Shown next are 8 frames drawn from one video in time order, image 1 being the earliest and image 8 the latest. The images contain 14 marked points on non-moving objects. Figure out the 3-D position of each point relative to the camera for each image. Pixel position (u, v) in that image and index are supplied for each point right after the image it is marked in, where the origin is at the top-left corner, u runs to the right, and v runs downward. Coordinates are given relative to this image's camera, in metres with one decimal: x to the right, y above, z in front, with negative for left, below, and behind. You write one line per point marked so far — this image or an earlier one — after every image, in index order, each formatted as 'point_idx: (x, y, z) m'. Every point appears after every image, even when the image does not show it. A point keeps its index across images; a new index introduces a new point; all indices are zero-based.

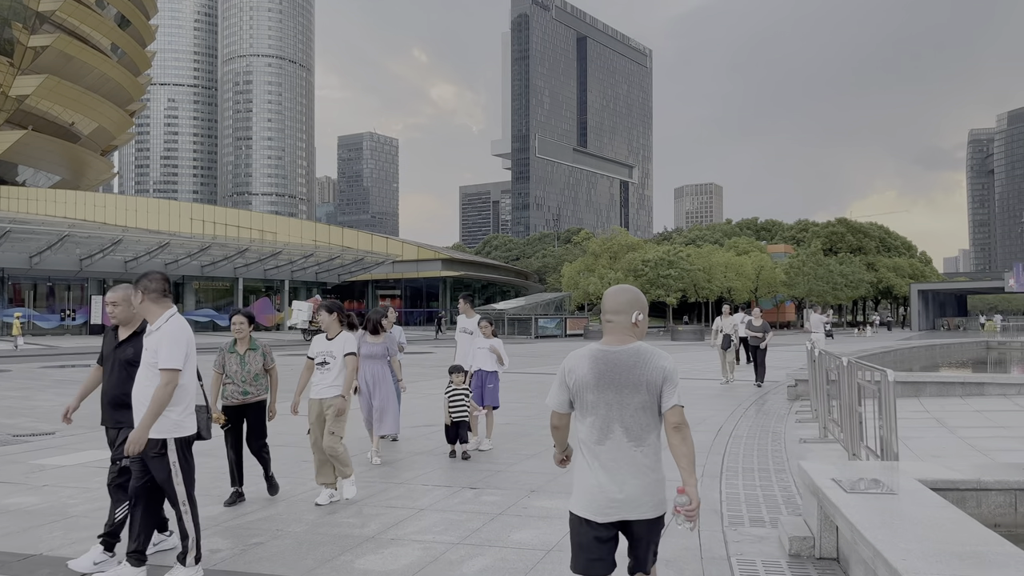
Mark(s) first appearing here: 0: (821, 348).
0: (+4.0, -0.8, +10.7) m
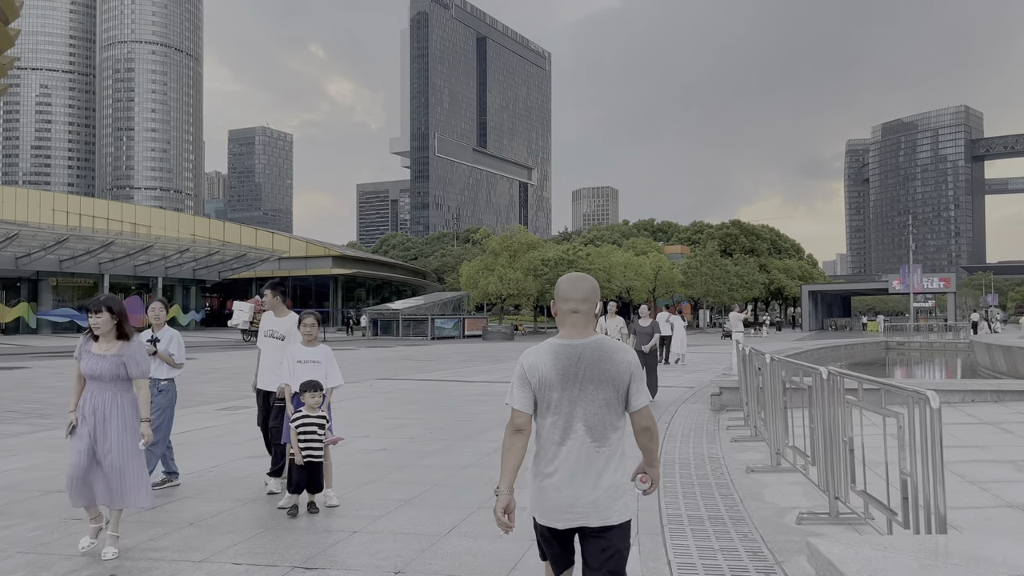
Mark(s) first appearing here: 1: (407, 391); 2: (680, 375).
0: (+2.7, -0.7, +9.2) m
1: (-1.8, -1.8, +14.1) m
2: (+3.5, -1.8, +17.2) m
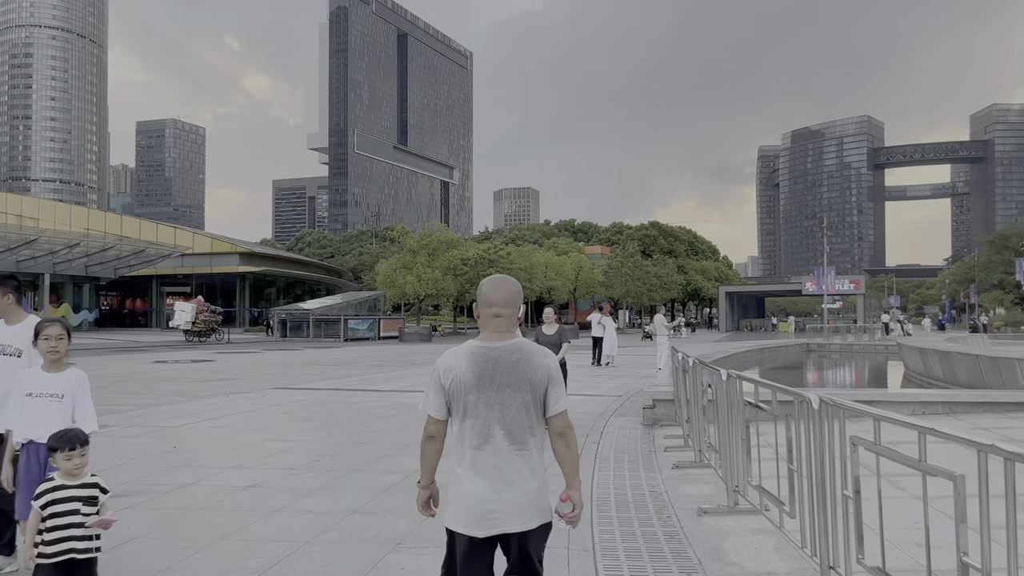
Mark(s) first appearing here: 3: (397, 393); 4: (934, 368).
0: (+1.8, -0.7, +8.1) m
1: (-3.2, -1.8, +12.5) m
2: (+1.8, -1.8, +16.1) m
3: (-1.9, -1.8, +13.8) m
4: (+7.1, -1.4, +13.6) m
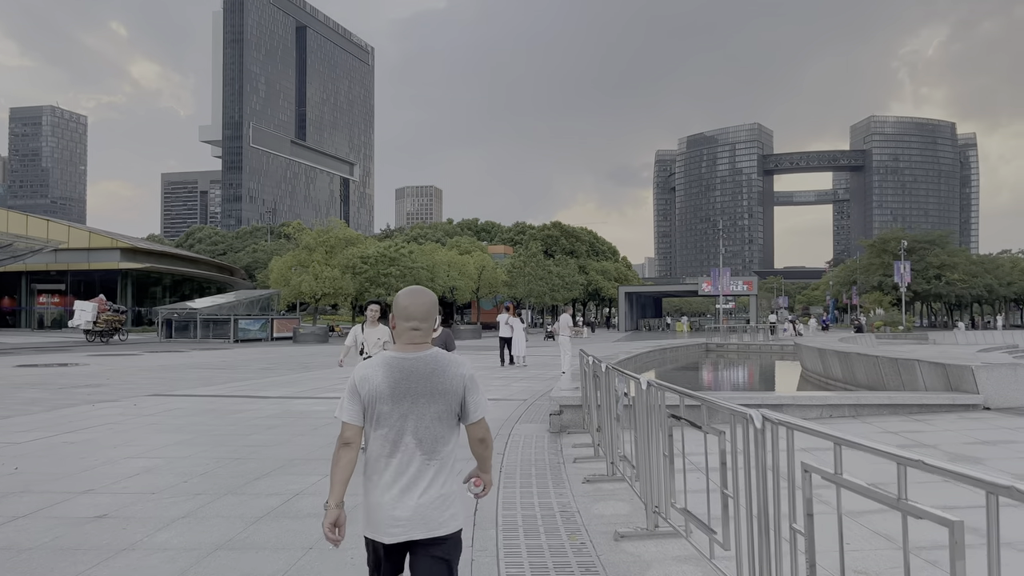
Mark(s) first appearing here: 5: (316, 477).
0: (+0.8, -0.7, +7.6) m
1: (-4.6, -1.7, +11.4) m
2: (-0.1, -1.8, +15.6) m
3: (-3.6, -1.7, +12.8) m
4: (+5.4, -1.4, +13.7) m
5: (-1.6, -1.5, +6.7) m
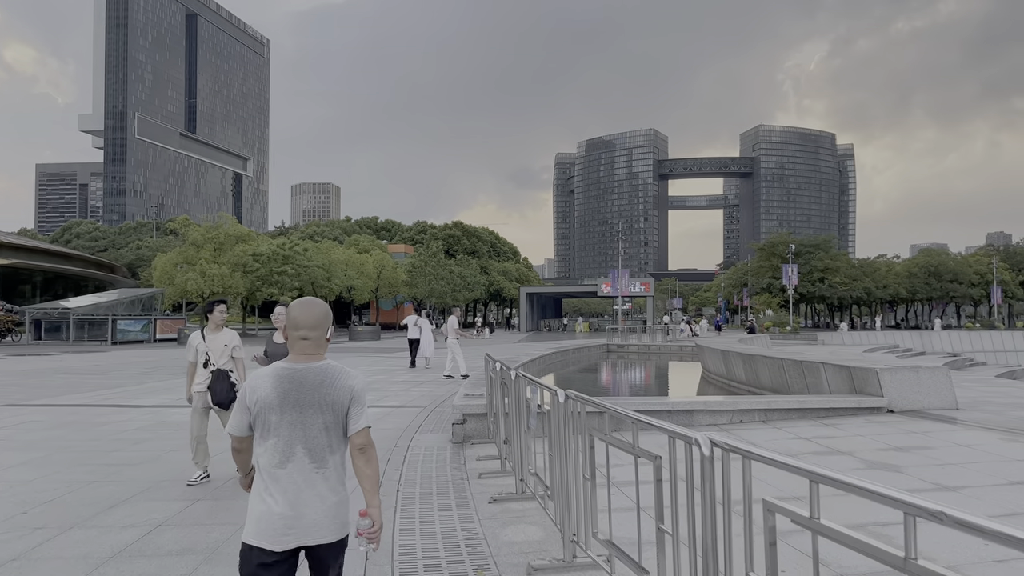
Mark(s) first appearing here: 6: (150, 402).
0: (-0.1, -0.7, +7.0) m
1: (-5.9, -1.7, +10.1) m
2: (-1.9, -1.8, +14.9) m
3: (-5.0, -1.7, +11.7) m
4: (+3.8, -1.4, +13.7) m
5: (-2.3, -1.5, +5.8) m
6: (-5.6, -1.8, +12.7) m
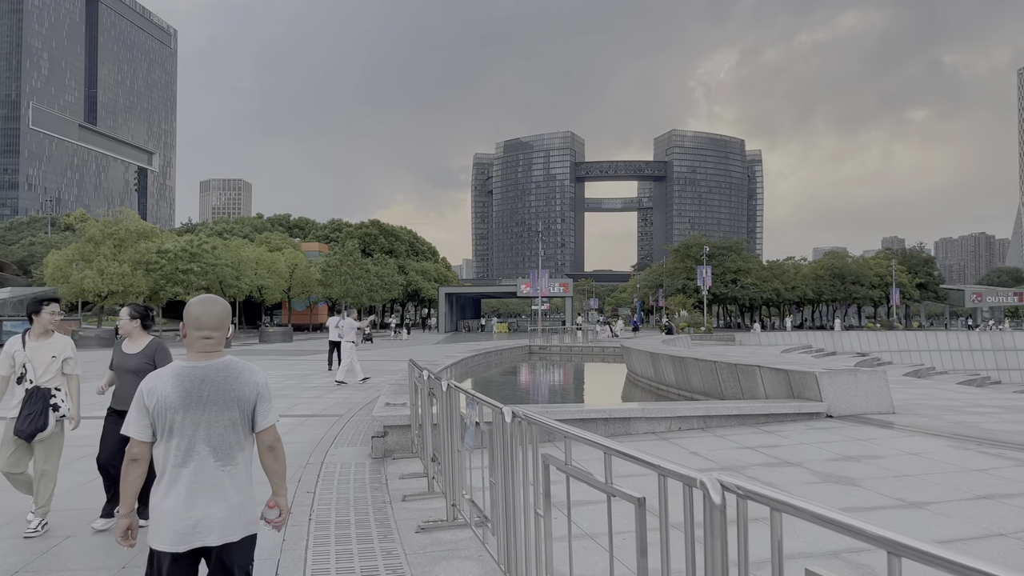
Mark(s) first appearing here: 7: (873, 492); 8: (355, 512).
0: (-0.6, -0.7, +6.3) m
1: (-6.7, -1.7, +8.8) m
2: (-3.3, -1.8, +14.0) m
3: (-6.0, -1.7, +10.5) m
4: (+2.5, -1.4, +13.3) m
5: (-2.8, -1.5, +4.9) m
6: (-6.7, -1.7, +11.4) m
7: (+2.4, -1.4, +5.5) m
8: (-1.1, -1.6, +5.7) m
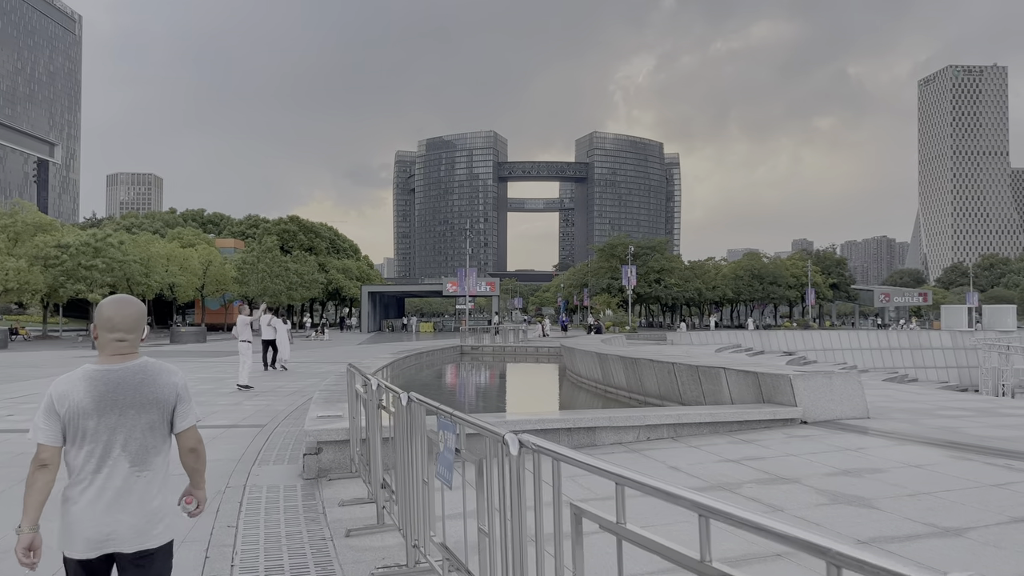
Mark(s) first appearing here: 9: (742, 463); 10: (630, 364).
0: (-0.9, -0.6, +5.3) m
1: (-7.2, -1.6, +7.2) m
2: (-4.3, -1.7, +12.7) m
3: (-6.7, -1.6, +8.9) m
4: (+1.6, -1.4, +12.6) m
5: (-2.9, -1.5, +3.7) m
6: (-7.4, -1.7, +9.8) m
7: (+2.3, -1.3, +4.8) m
8: (-1.3, -1.5, +4.7) m
9: (+1.8, -1.4, +6.4) m
10: (+1.7, -1.1, +11.8) m
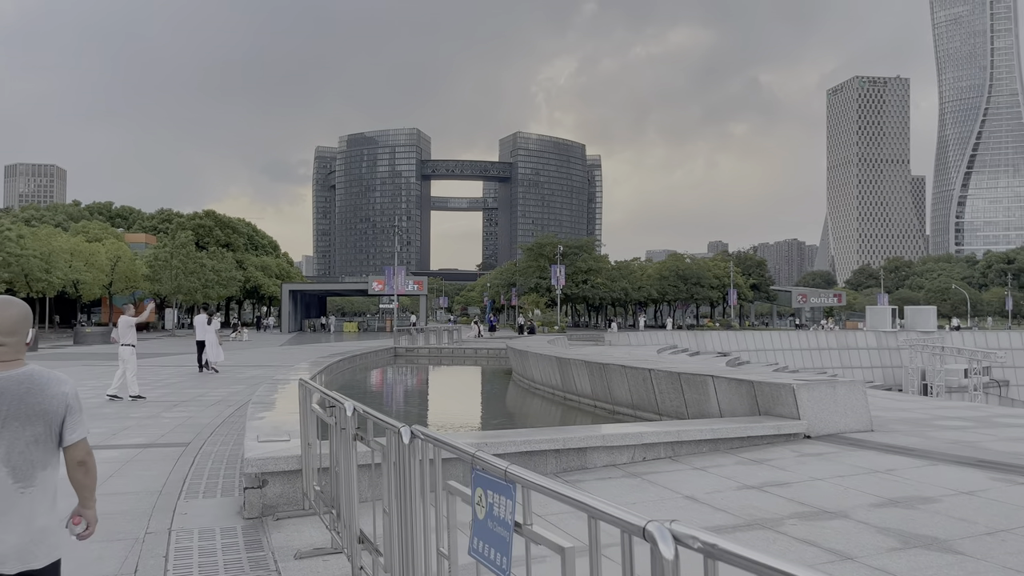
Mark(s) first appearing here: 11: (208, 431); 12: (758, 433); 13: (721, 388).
0: (-0.8, -0.6, +4.2) m
1: (-7.3, -1.6, +5.5) m
2: (-4.9, -1.7, +11.2) m
3: (-6.9, -1.6, +7.2) m
4: (+0.9, -1.4, +11.7) m
5: (-2.7, -1.4, +2.4) m
6: (-7.8, -1.6, +8.0) m
7: (+2.3, -1.3, +3.9) m
8: (-1.2, -1.5, +3.5) m
9: (+1.7, -1.4, +5.6) m
10: (+1.1, -1.1, +10.9) m
11: (-3.6, -1.6, +9.5) m
12: (+2.1, -1.2, +7.0) m
13: (+2.1, -1.0, +8.2) m
